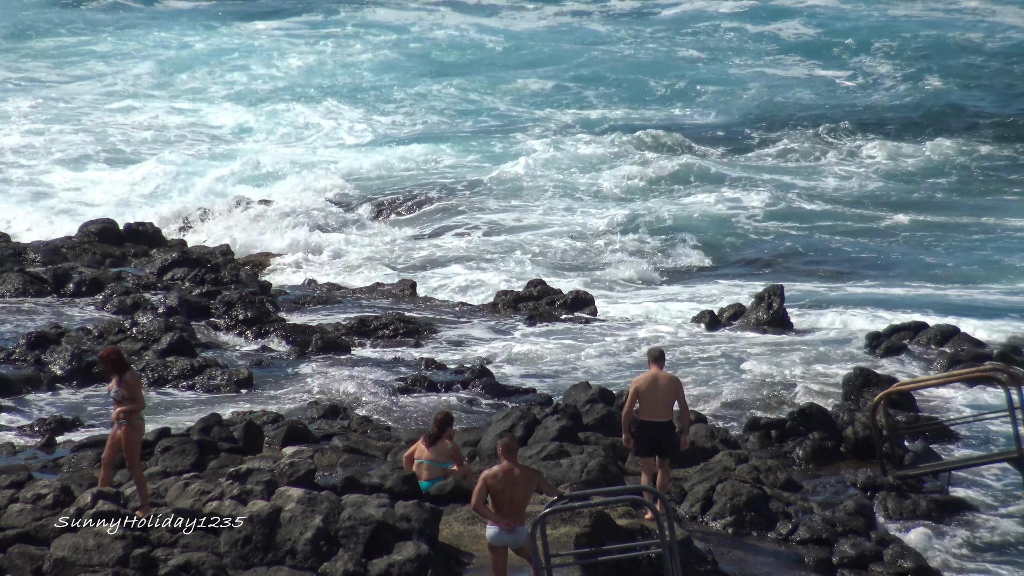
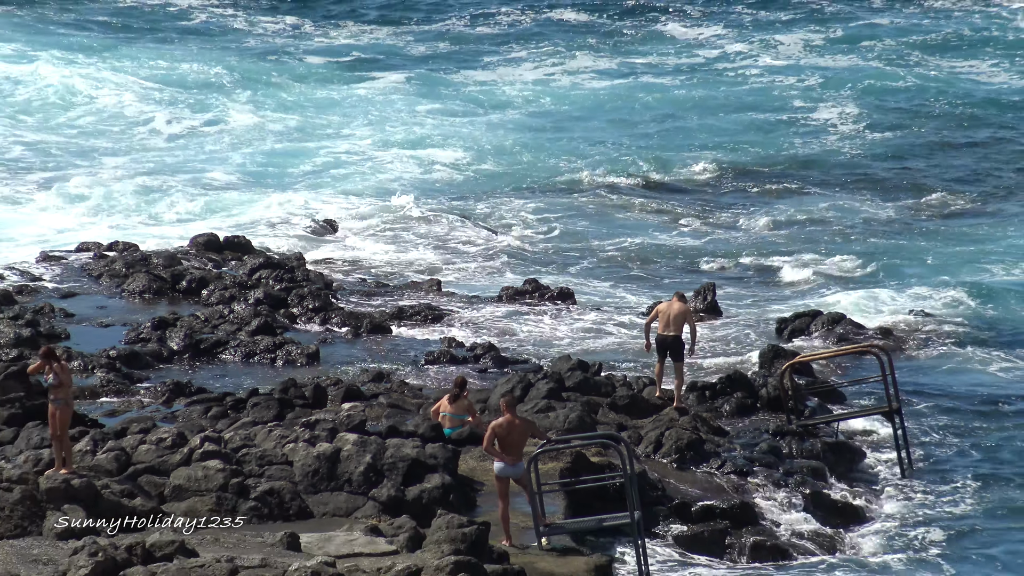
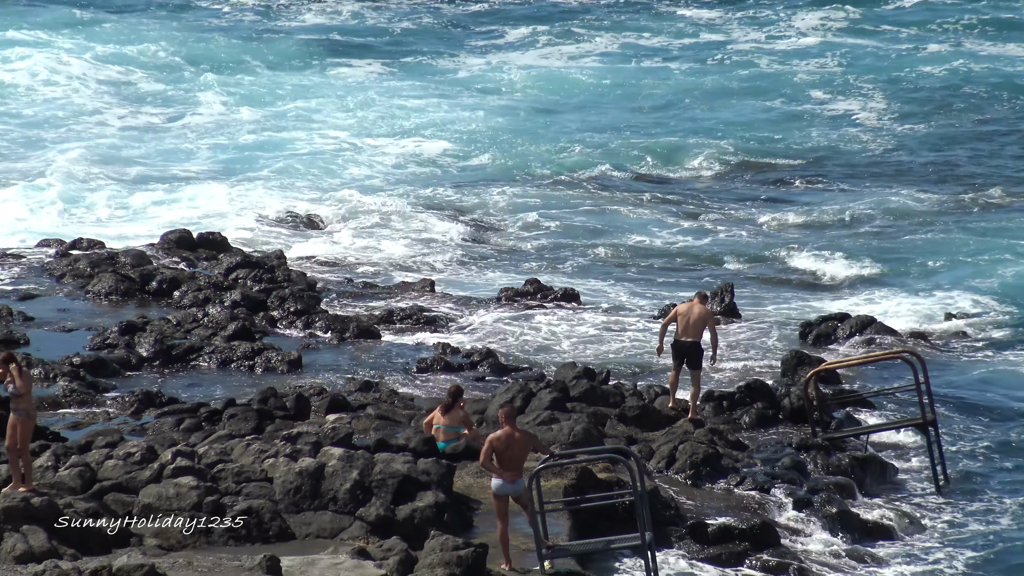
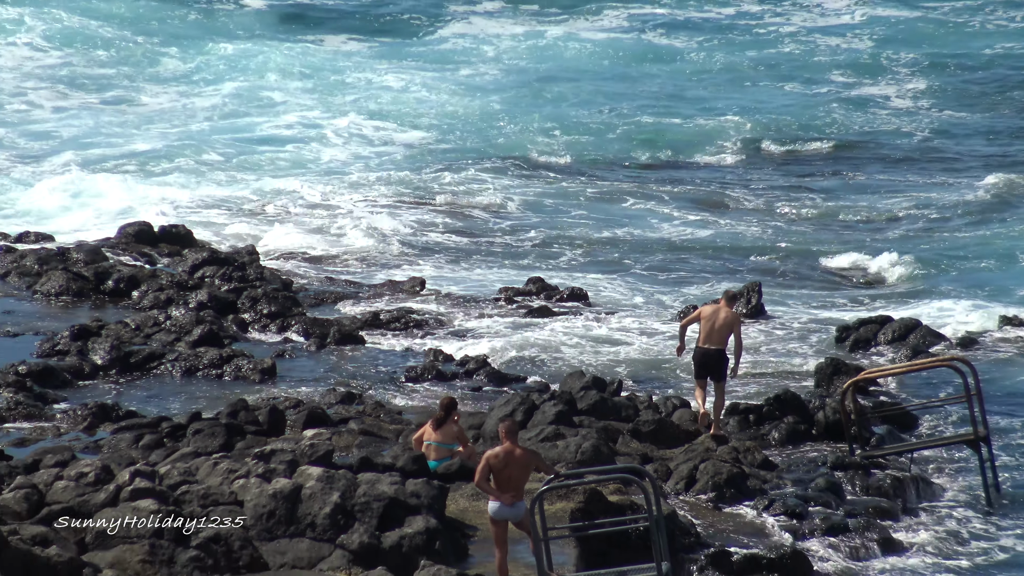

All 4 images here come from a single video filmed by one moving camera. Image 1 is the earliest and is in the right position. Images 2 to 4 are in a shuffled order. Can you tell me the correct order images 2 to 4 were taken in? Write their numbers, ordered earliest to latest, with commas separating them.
4, 3, 2
